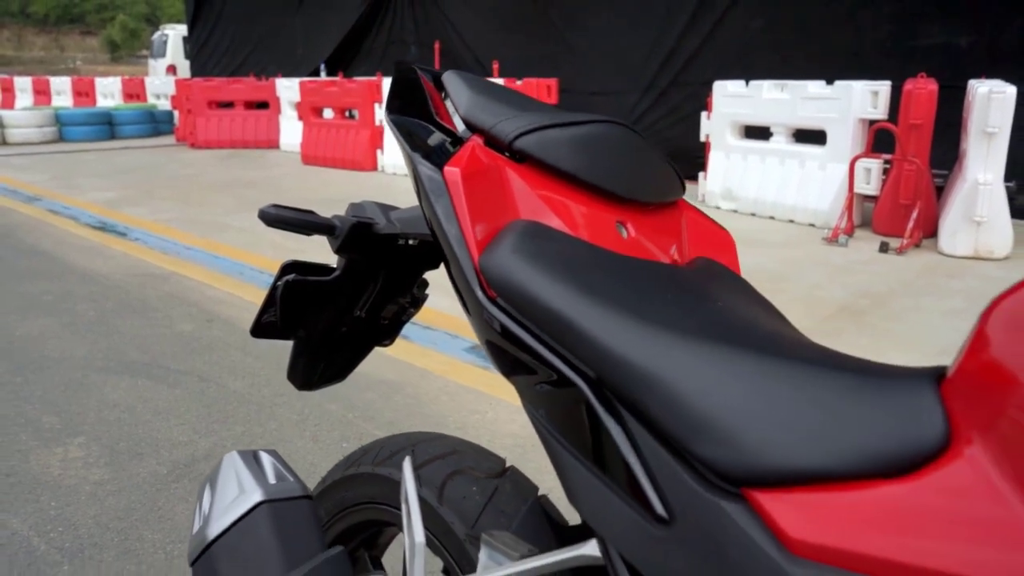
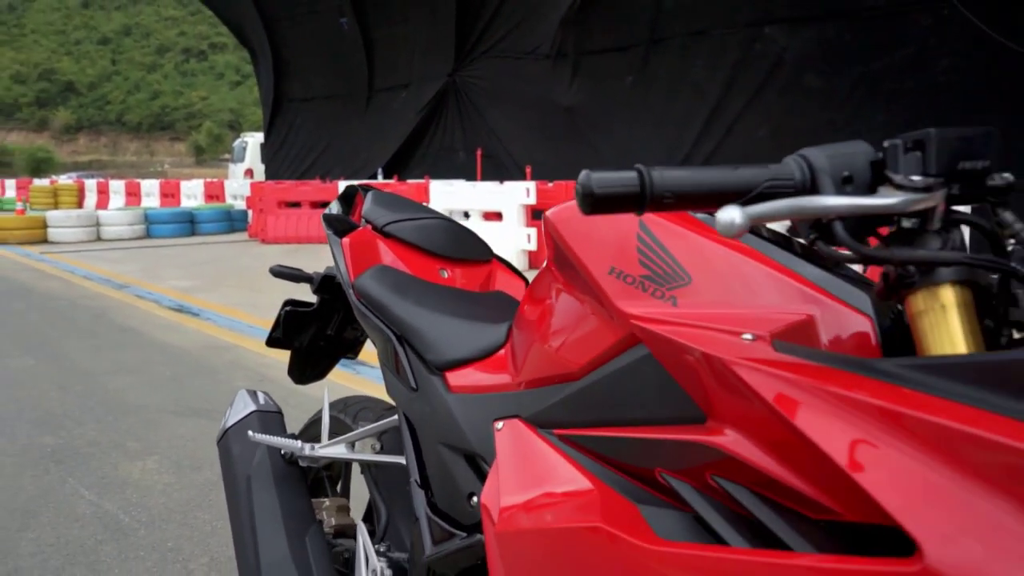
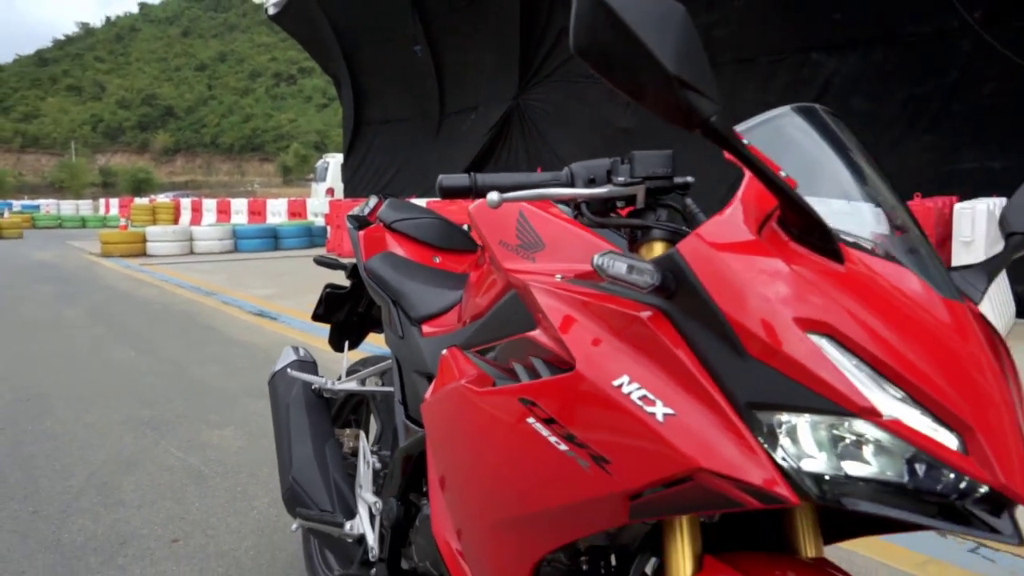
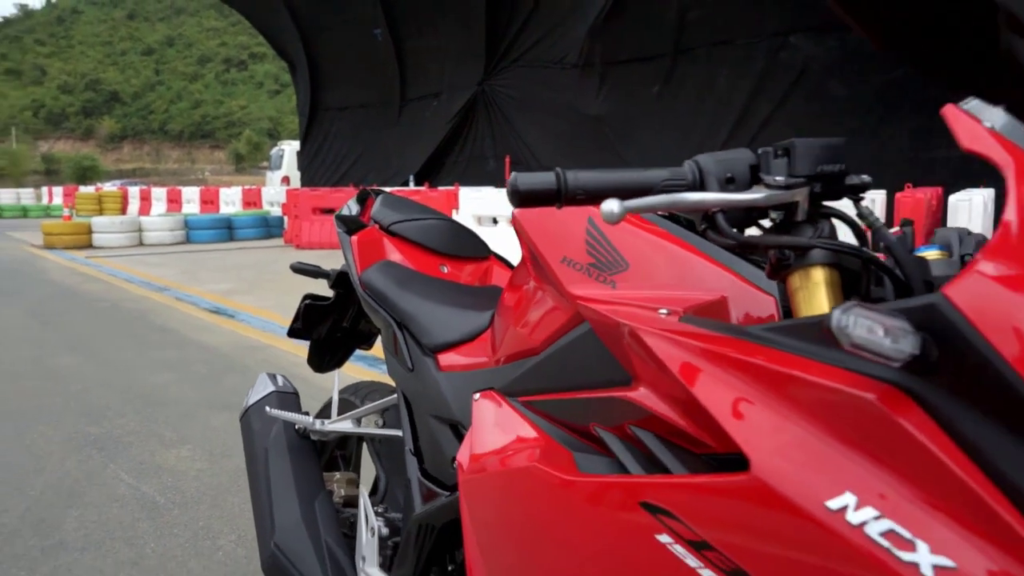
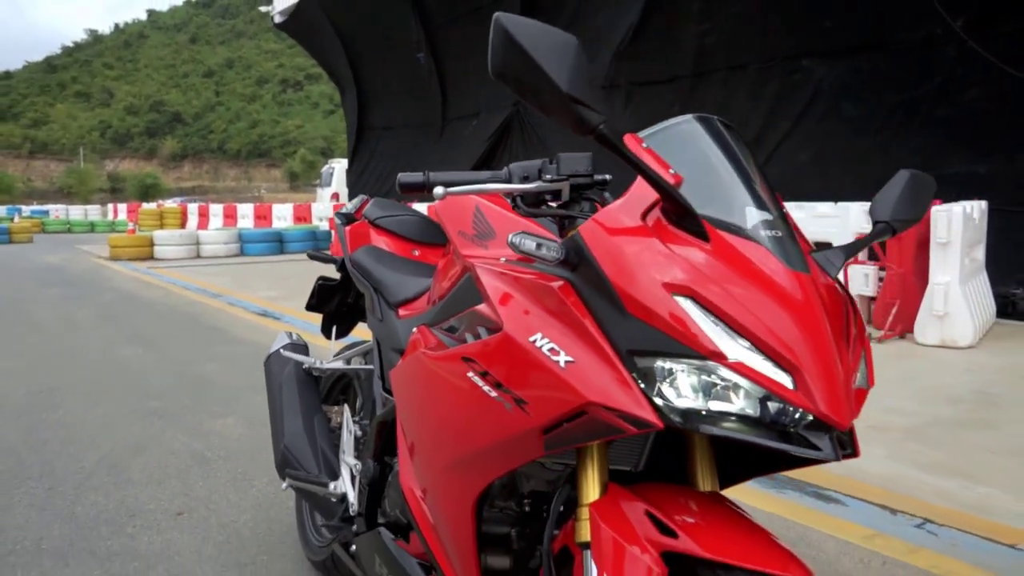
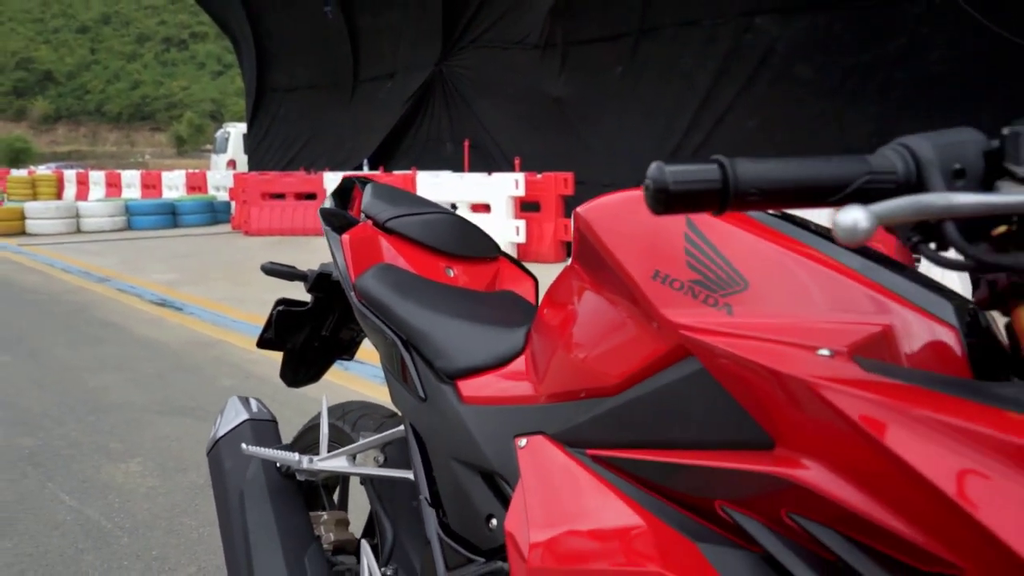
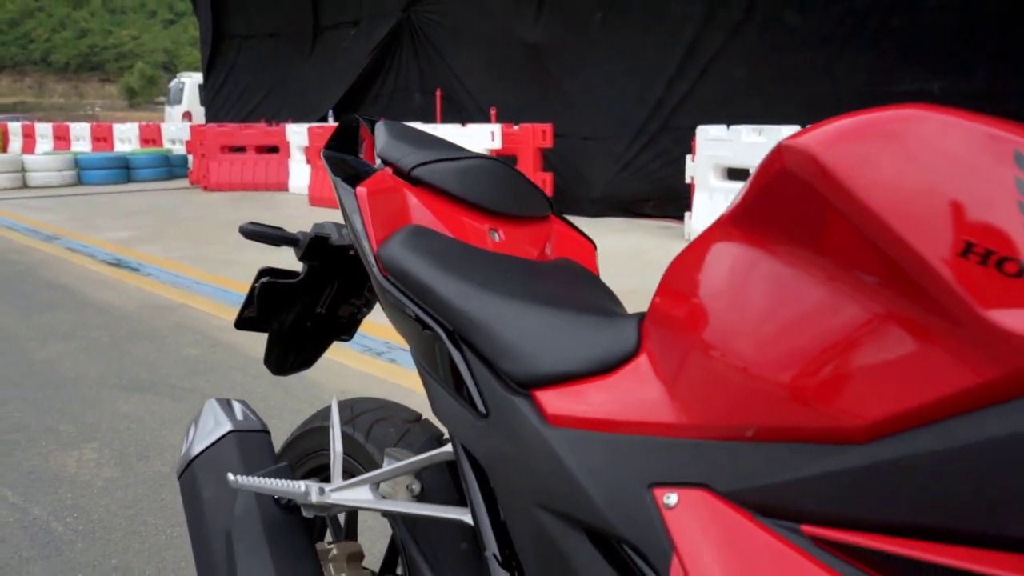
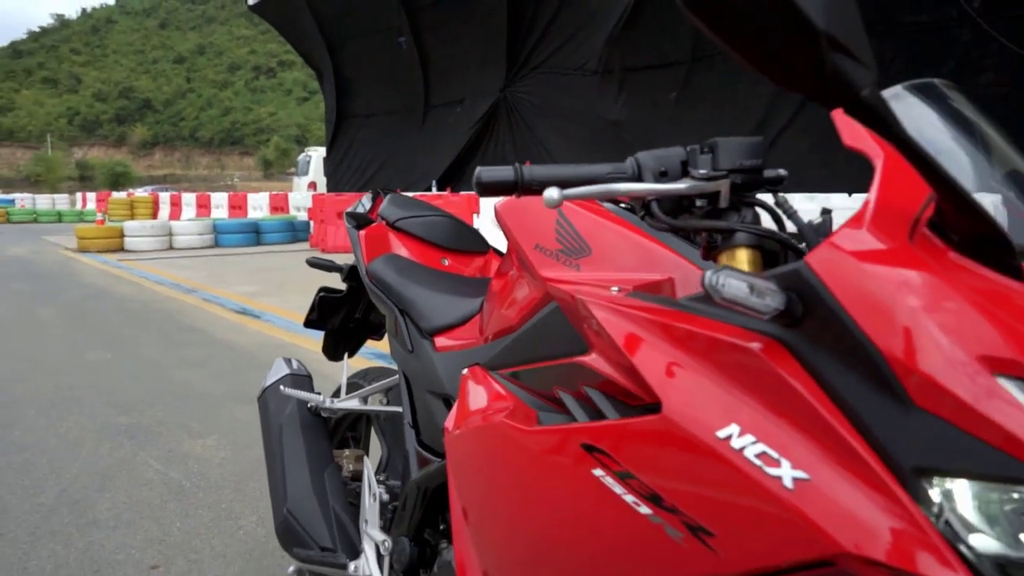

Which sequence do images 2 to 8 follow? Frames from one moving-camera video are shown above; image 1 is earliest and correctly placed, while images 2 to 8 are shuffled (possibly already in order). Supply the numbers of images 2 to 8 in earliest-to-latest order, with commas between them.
7, 6, 2, 4, 8, 3, 5
